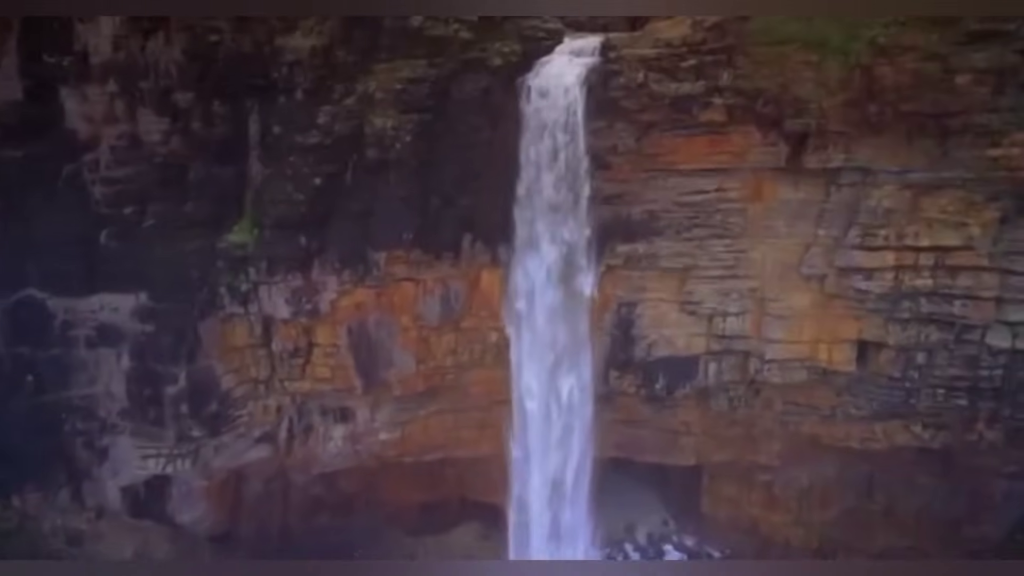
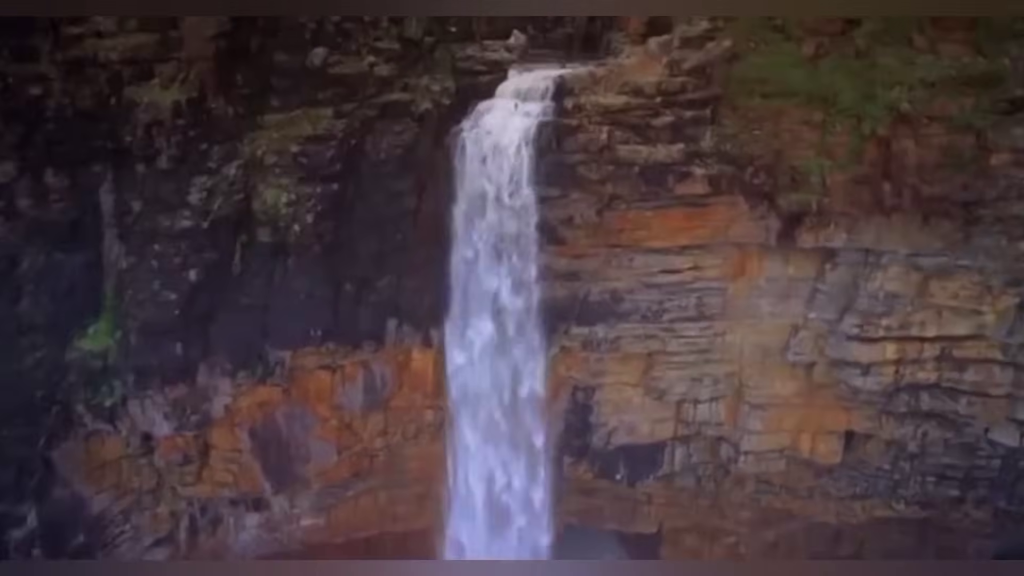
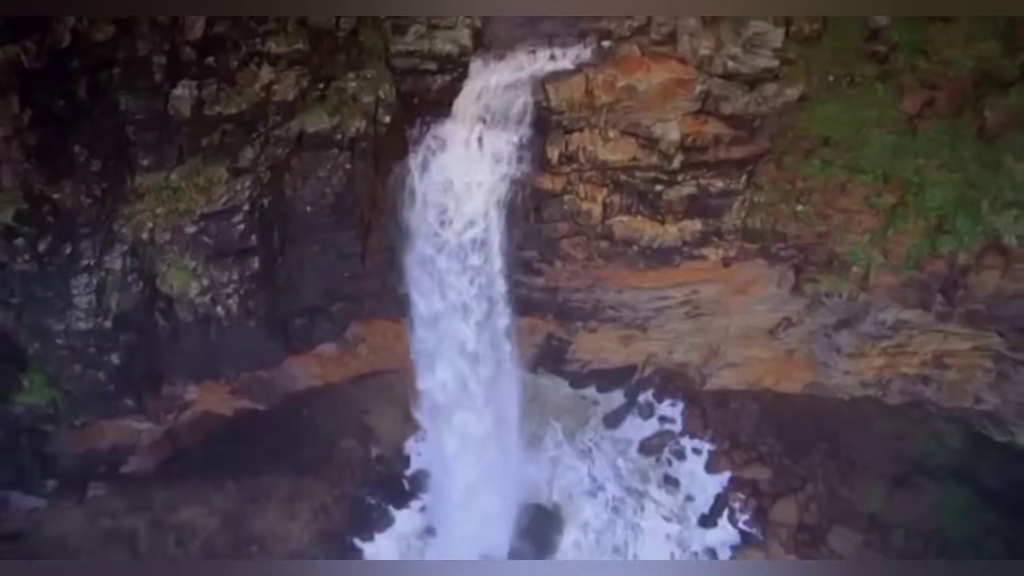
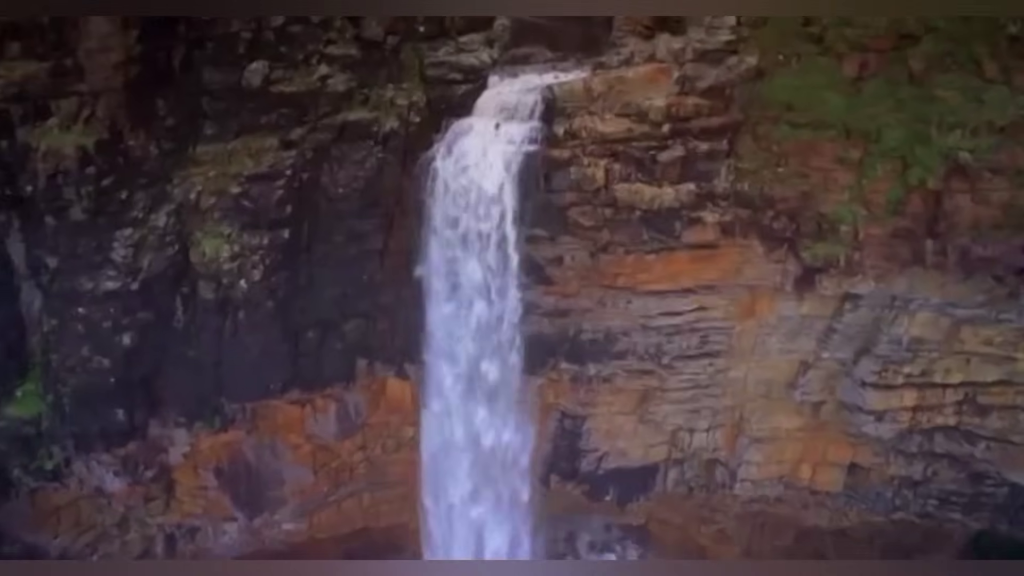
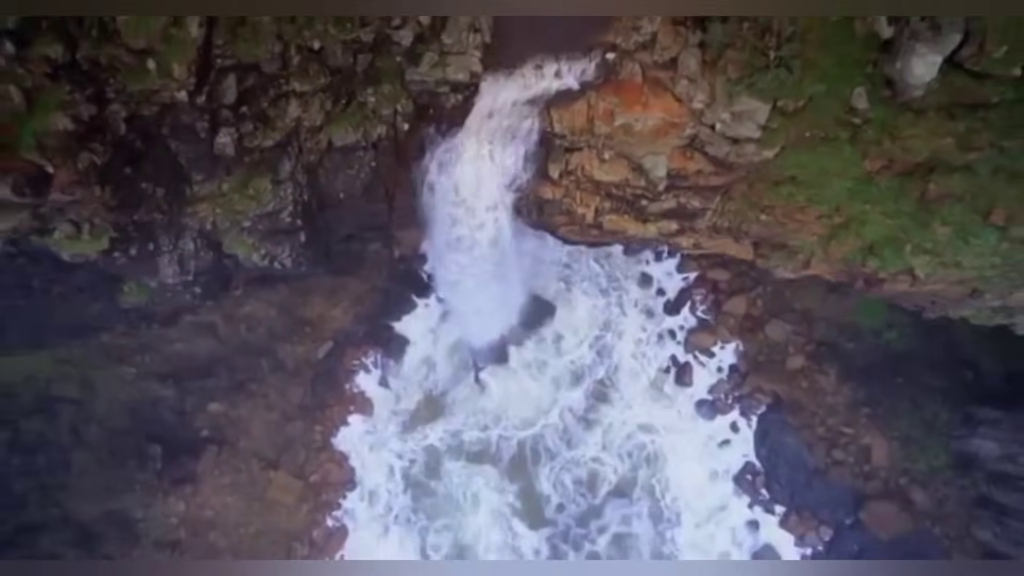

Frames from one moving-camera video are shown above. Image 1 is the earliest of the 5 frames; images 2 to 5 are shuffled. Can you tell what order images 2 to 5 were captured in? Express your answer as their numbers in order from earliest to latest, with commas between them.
2, 4, 3, 5
